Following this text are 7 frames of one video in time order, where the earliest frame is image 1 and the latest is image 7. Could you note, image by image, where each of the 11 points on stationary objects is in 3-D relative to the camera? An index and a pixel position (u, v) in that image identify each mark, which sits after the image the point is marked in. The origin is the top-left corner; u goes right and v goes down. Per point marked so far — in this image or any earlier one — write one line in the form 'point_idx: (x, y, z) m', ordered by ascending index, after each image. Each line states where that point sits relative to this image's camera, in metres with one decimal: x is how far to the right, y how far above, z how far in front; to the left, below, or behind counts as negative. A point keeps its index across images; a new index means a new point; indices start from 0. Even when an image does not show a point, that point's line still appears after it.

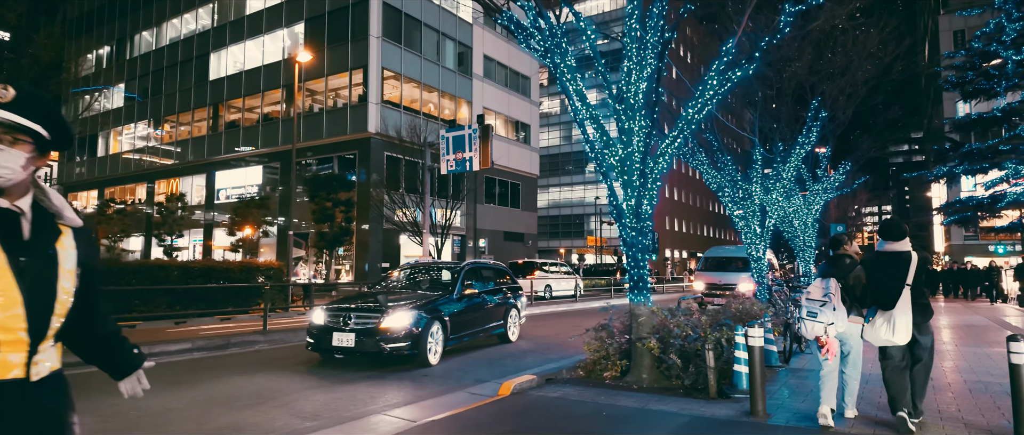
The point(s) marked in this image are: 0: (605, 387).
0: (+1.0, -1.8, +6.4) m
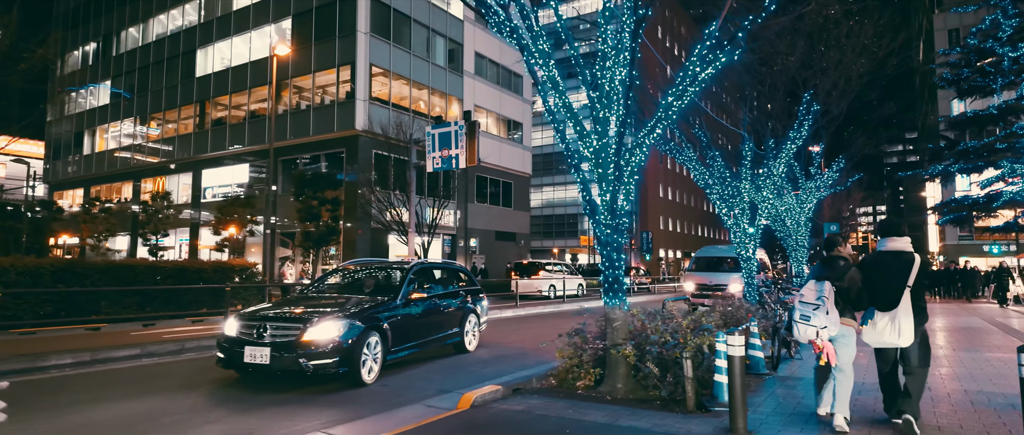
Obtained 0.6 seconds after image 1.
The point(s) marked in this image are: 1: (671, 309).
0: (+0.6, -1.8, +5.9) m
1: (+1.9, -1.1, +7.4) m
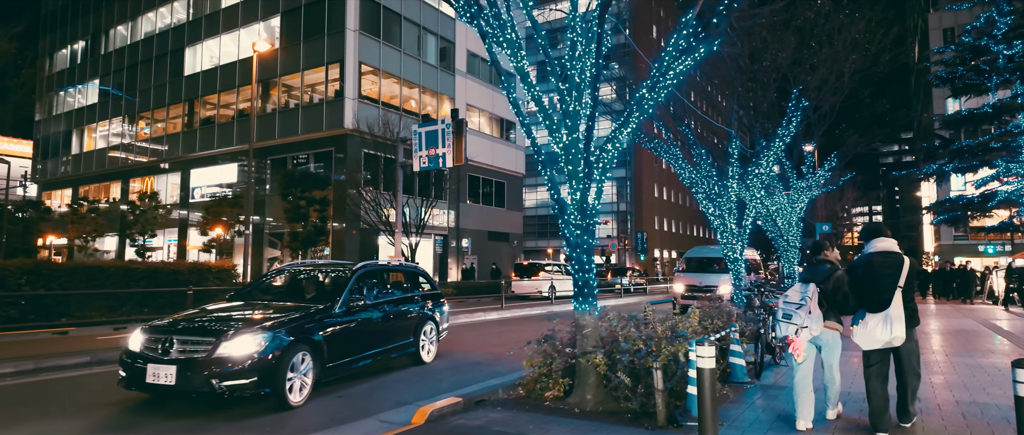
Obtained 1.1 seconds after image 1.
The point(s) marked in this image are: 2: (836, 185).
0: (+0.3, -1.8, +5.5) m
1: (+1.6, -1.1, +7.0) m
2: (+10.6, +1.1, +19.8) m
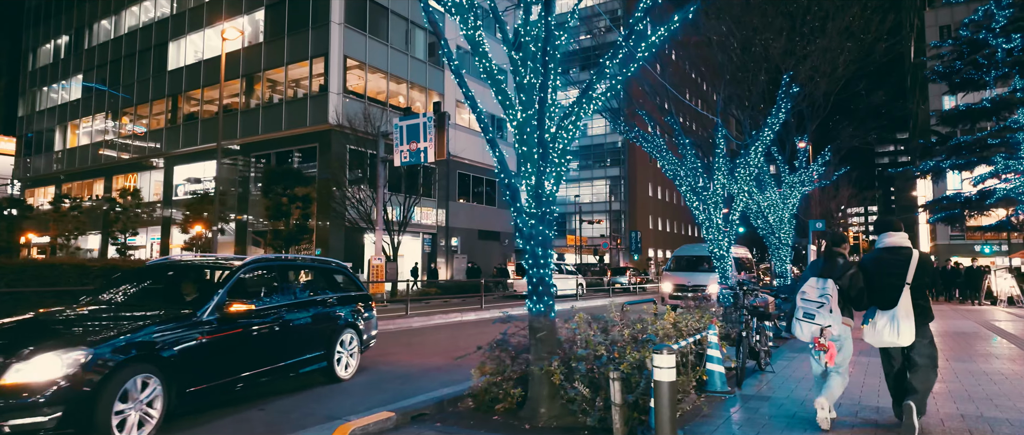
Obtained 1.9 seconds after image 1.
0: (-0.2, -1.7, +4.8) m
1: (+1.1, -1.0, +6.3) m
2: (+10.1, +1.2, +19.2) m
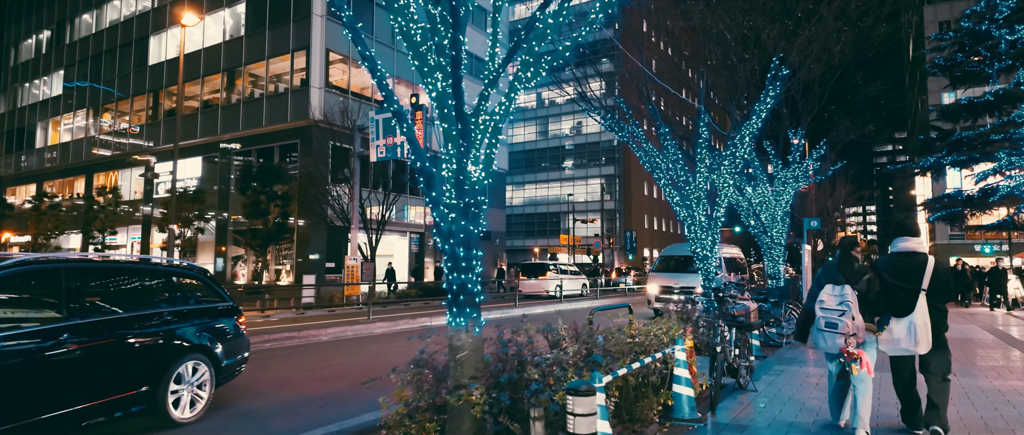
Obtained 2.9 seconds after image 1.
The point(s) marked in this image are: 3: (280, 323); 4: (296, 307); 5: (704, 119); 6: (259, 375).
0: (-0.8, -1.6, +3.9) m
1: (+0.5, -1.0, +5.3) m
2: (+9.5, +1.2, +18.3) m
3: (-6.3, -2.9, +16.3) m
4: (-6.1, -2.5, +16.9) m
5: (+3.4, +1.7, +10.8) m
6: (-3.8, -2.3, +8.8) m
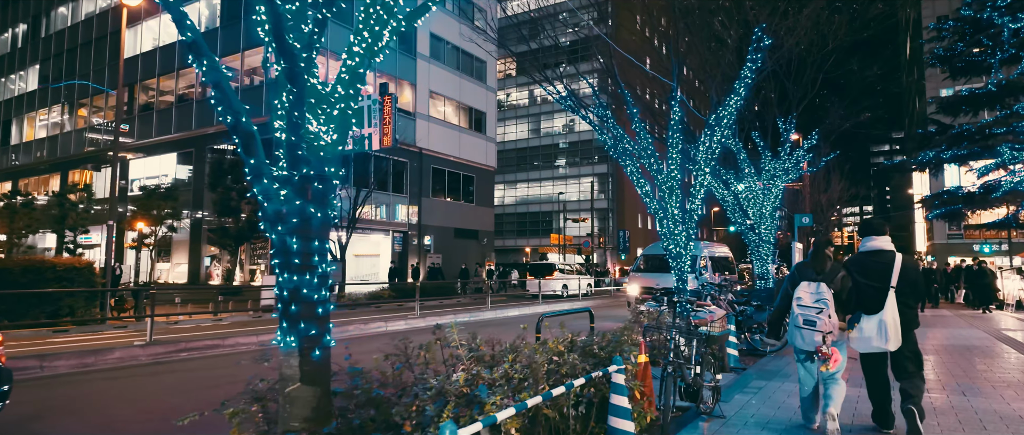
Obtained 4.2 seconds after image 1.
0: (-1.5, -1.5, +2.7) m
1: (-0.2, -0.9, +4.2) m
2: (+8.7, +1.3, +17.2) m
3: (-7.1, -2.8, +15.1) m
4: (-6.8, -2.4, +15.7) m
5: (+2.7, +1.9, +9.7) m
6: (-4.5, -2.2, +7.6) m
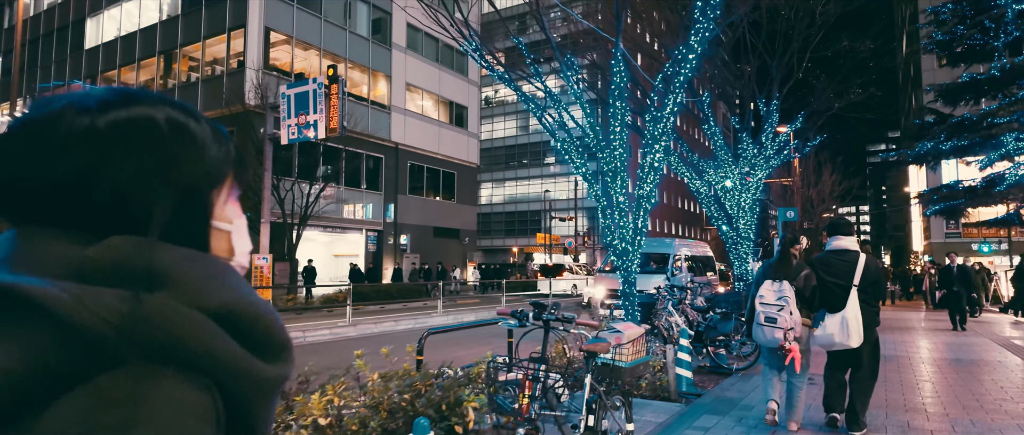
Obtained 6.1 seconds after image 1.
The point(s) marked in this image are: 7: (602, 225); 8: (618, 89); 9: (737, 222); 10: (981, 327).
0: (-2.5, -1.4, +1.1) m
1: (-1.2, -0.7, +2.6) m
2: (+7.6, +1.5, +15.6) m
3: (-8.2, -2.6, +13.5) m
4: (-7.9, -2.3, +14.1) m
5: (+1.6, +2.0, +8.1) m
6: (-5.5, -2.1, +6.0) m
7: (+1.3, -0.1, +8.2) m
8: (+1.7, +1.7, +8.3) m
9: (+5.2, -0.1, +13.7) m
10: (+12.0, -2.7, +15.4) m
